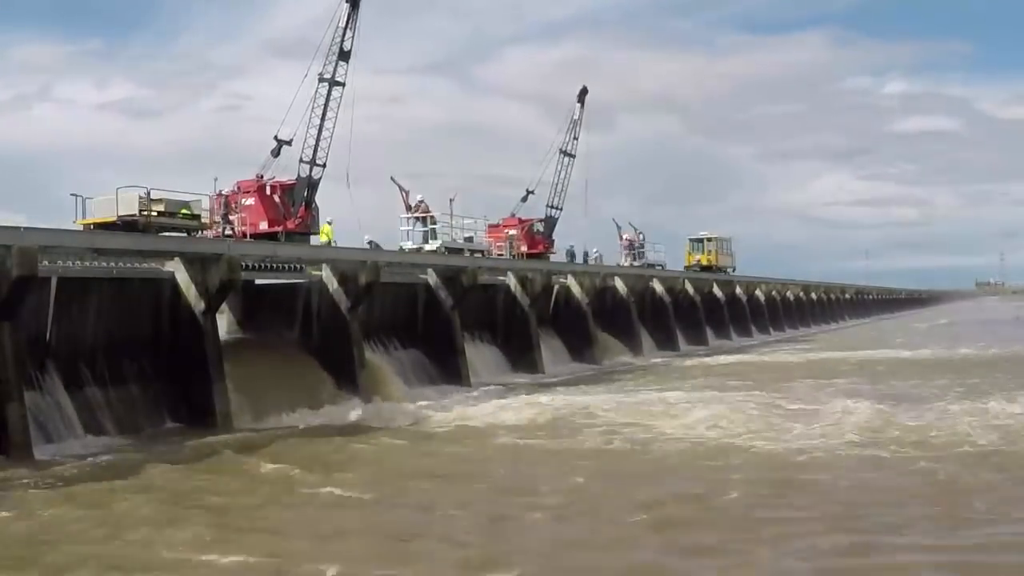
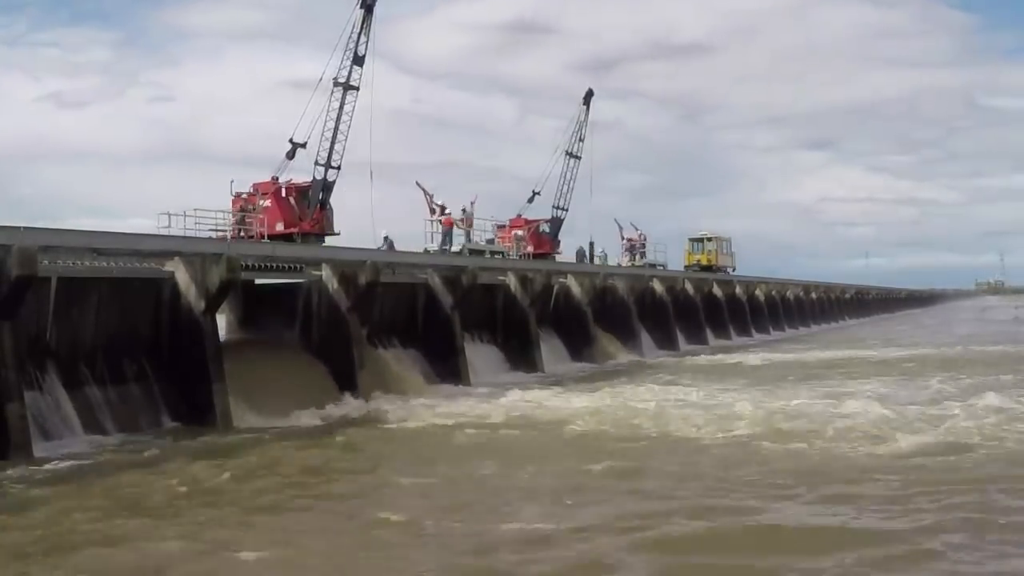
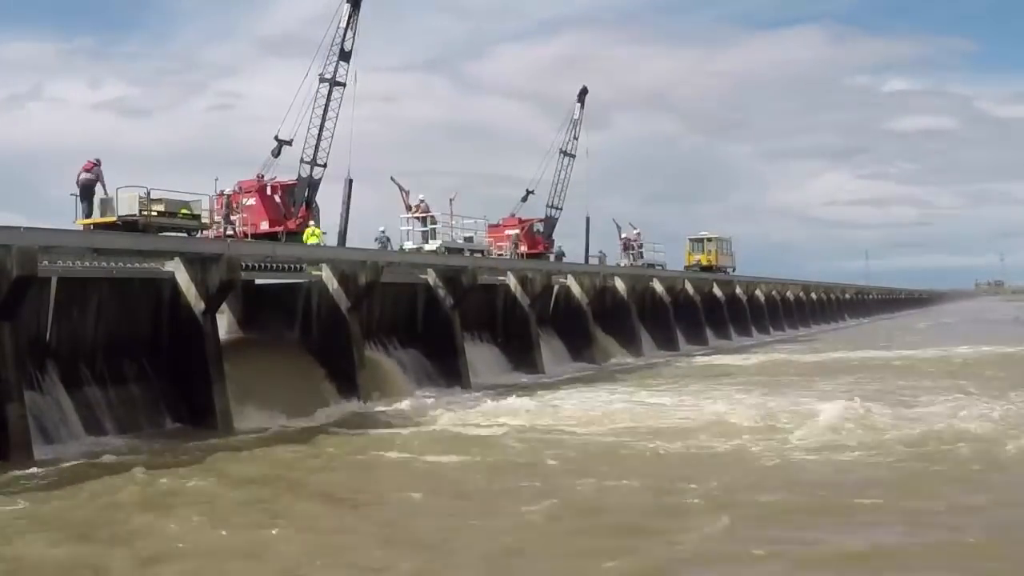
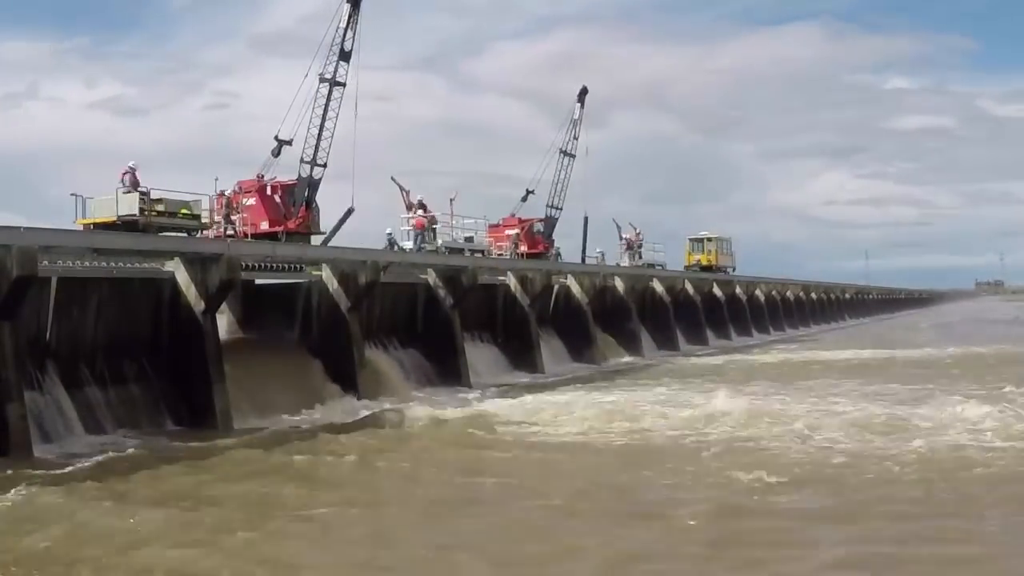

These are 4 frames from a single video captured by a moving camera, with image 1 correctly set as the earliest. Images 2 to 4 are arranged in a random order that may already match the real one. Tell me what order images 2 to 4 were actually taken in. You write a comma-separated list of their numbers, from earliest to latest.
3, 4, 2
